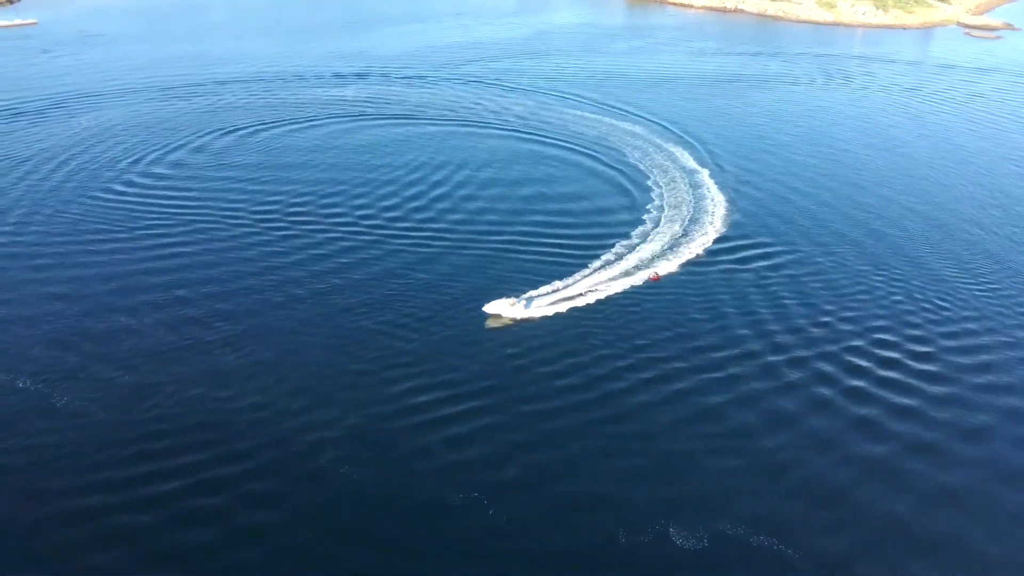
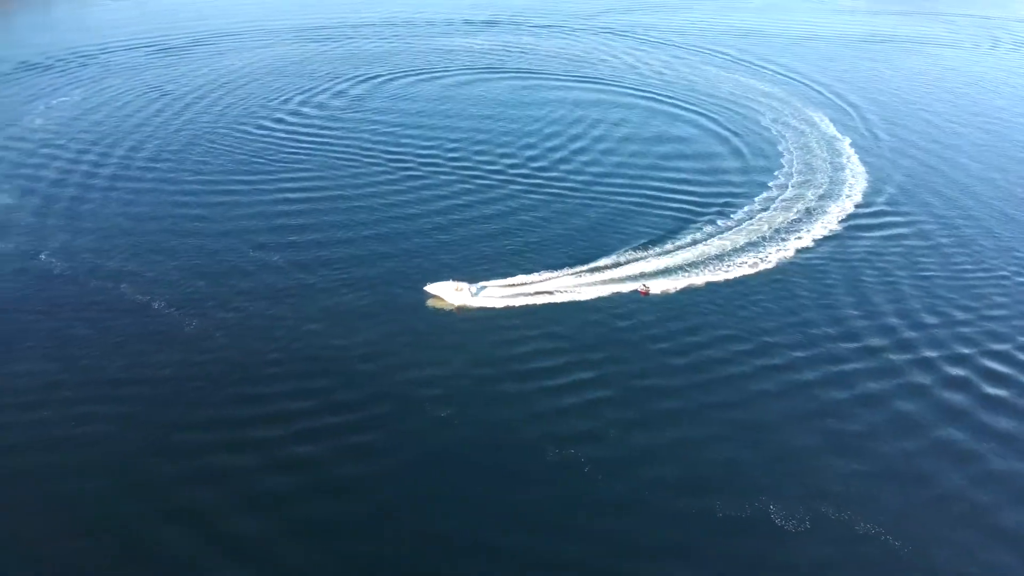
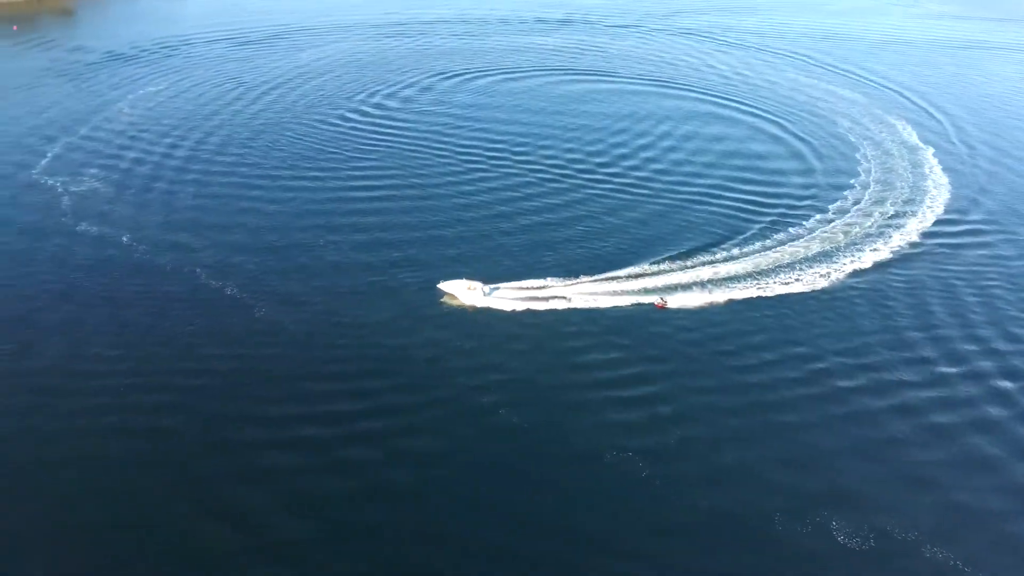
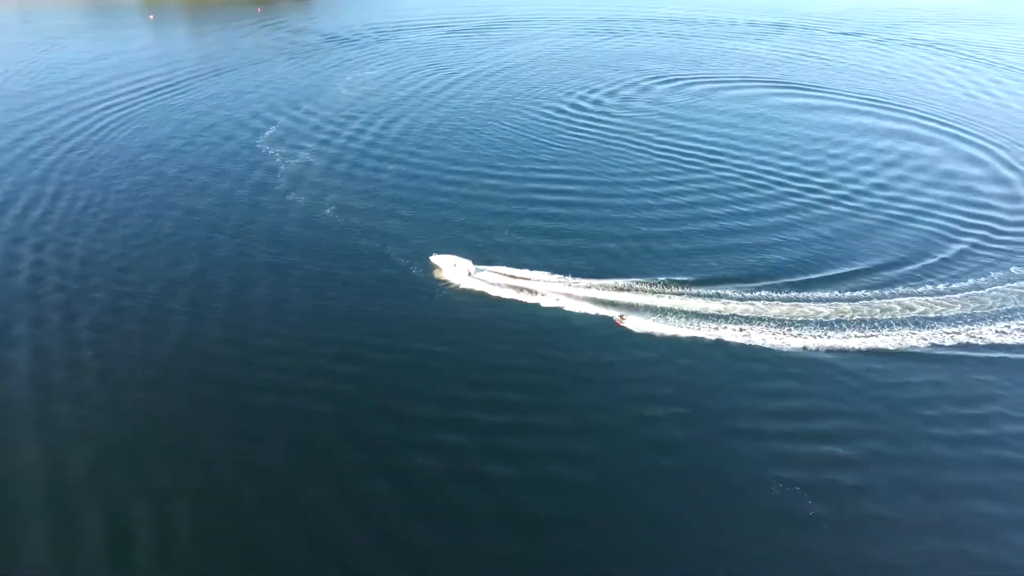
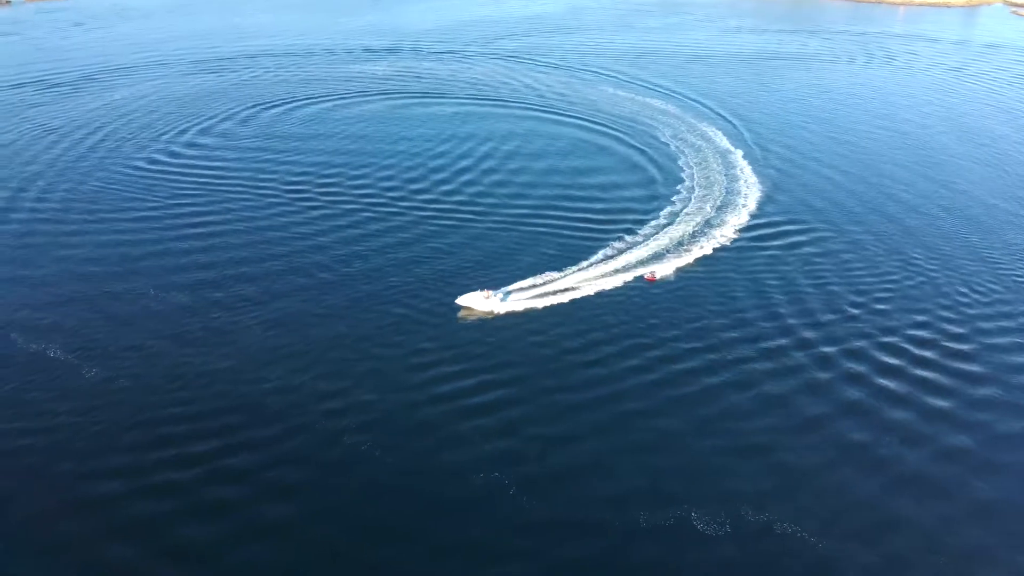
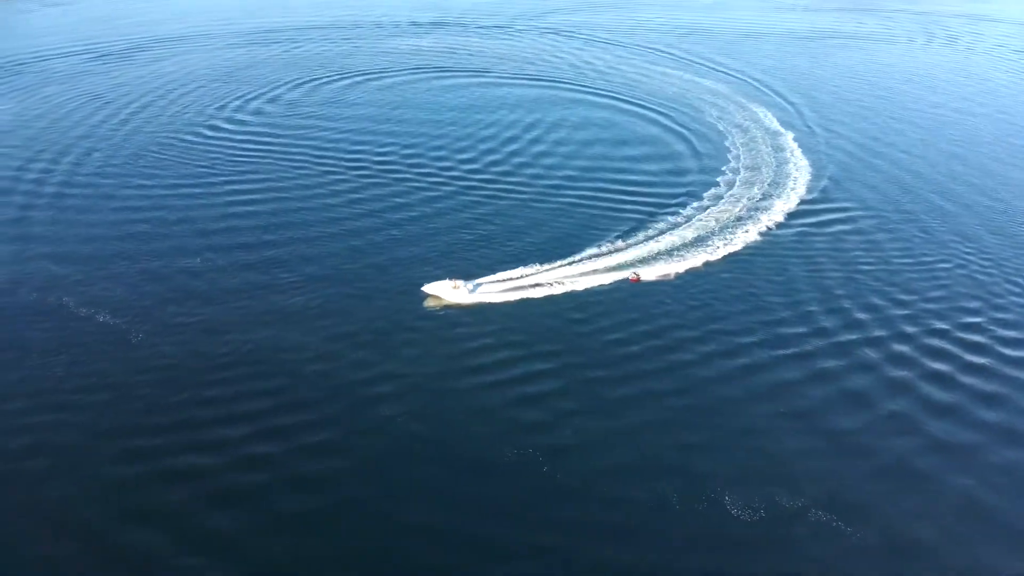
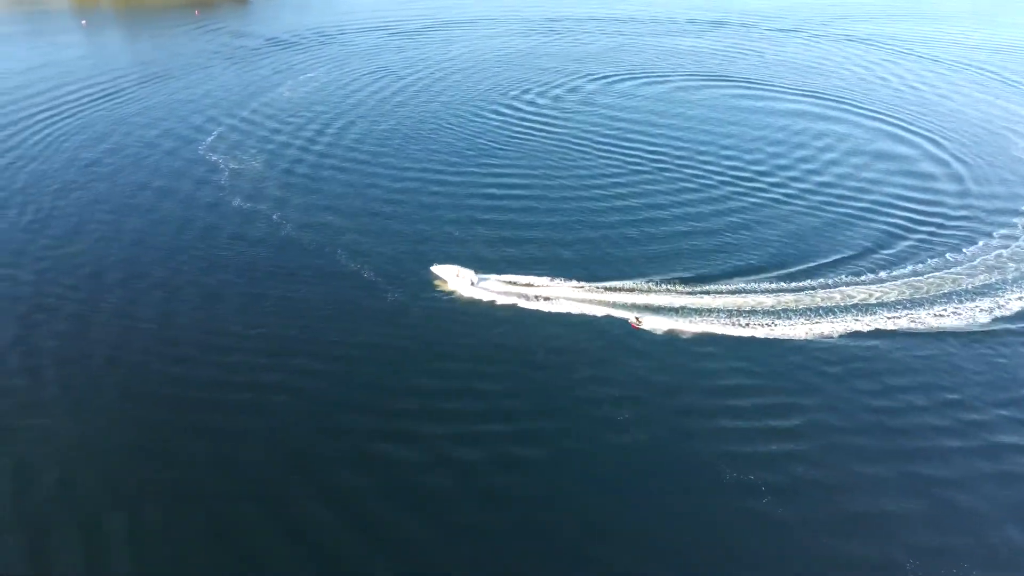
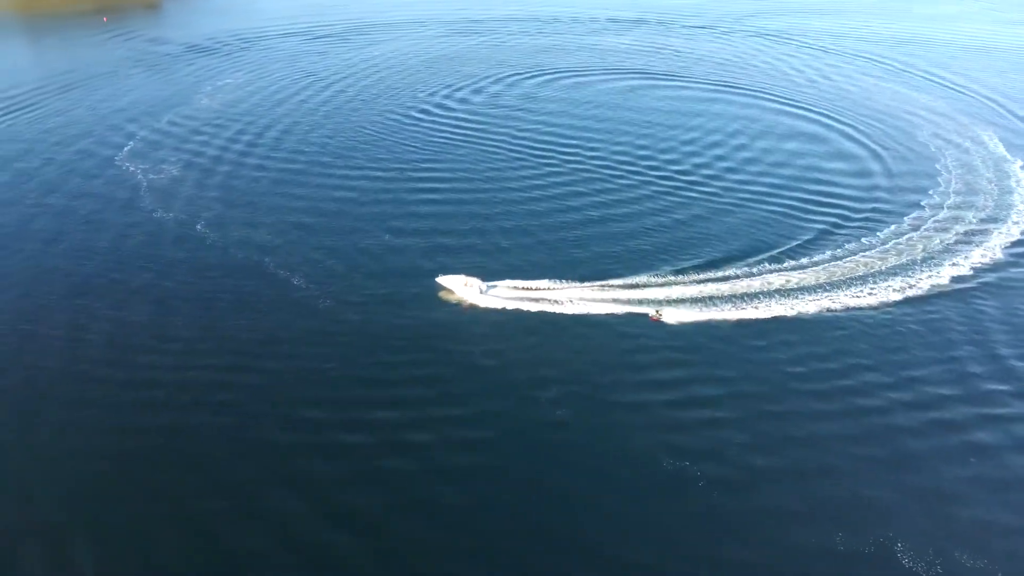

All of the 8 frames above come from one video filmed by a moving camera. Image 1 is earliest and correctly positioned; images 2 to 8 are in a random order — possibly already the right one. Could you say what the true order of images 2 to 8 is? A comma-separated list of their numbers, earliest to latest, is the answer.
5, 6, 2, 3, 8, 7, 4
